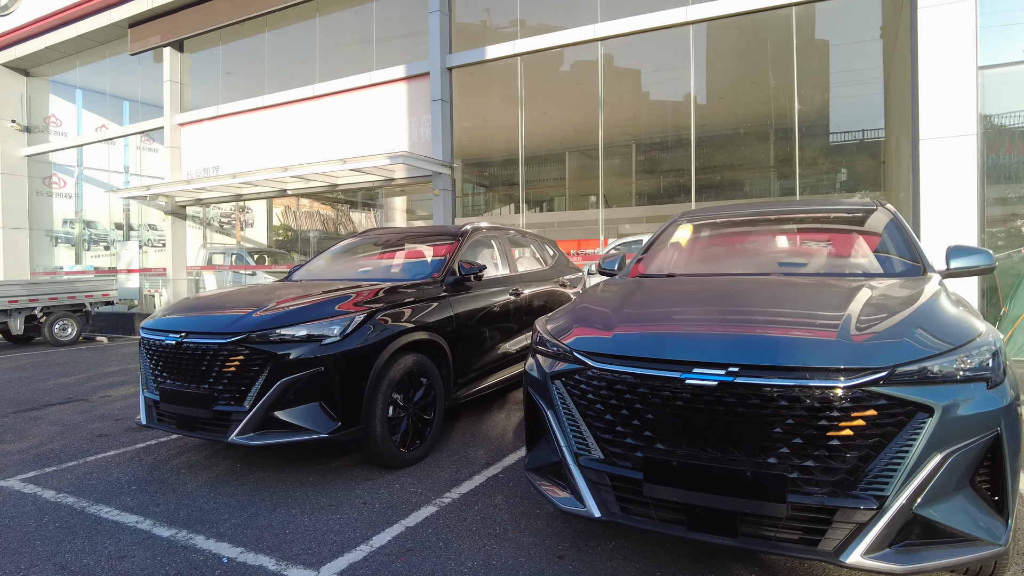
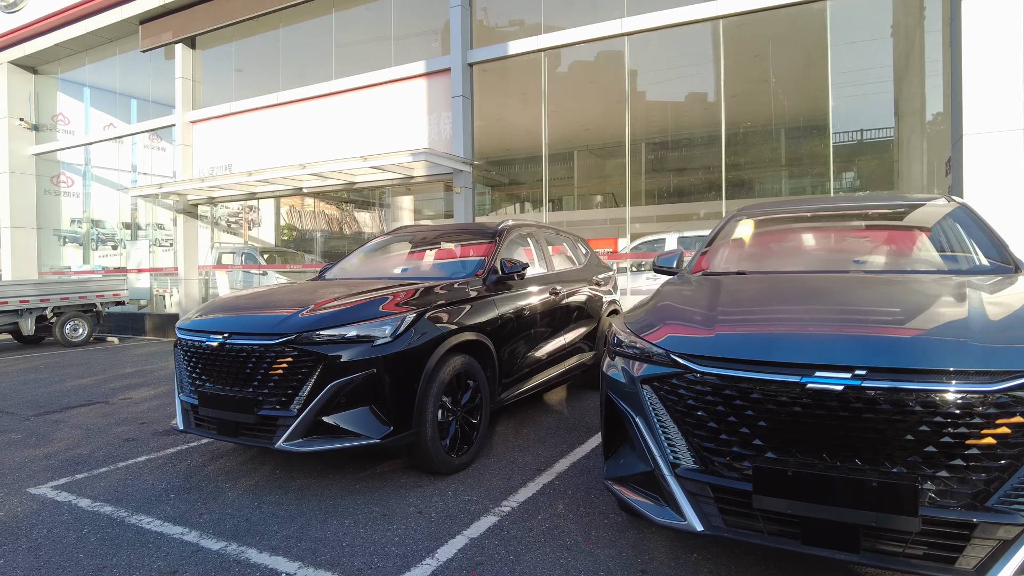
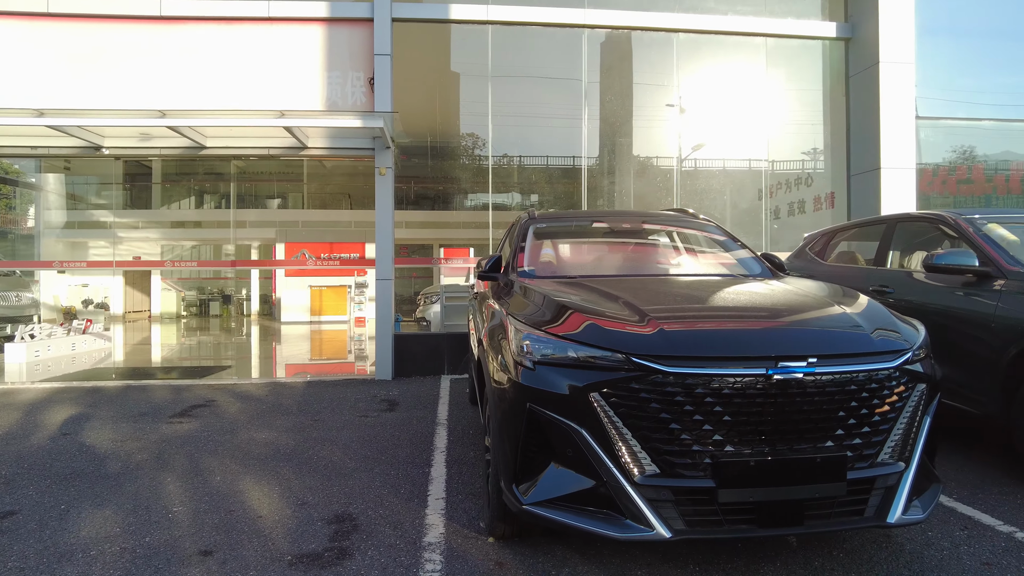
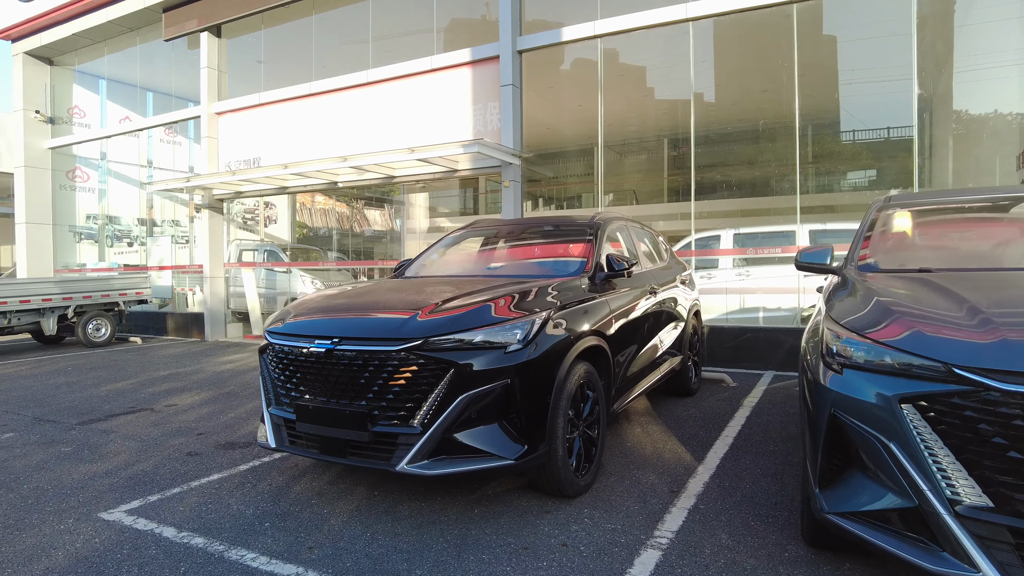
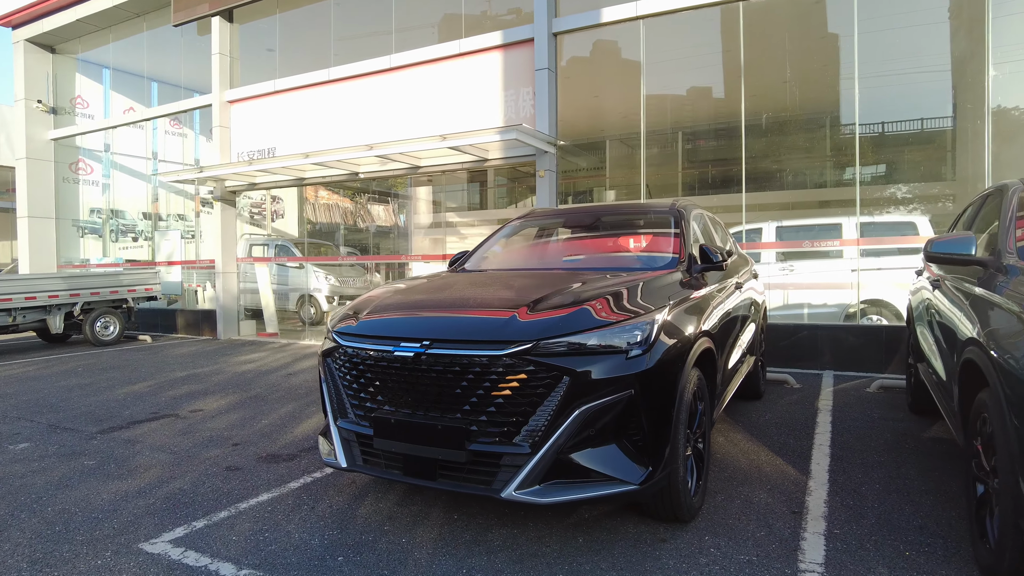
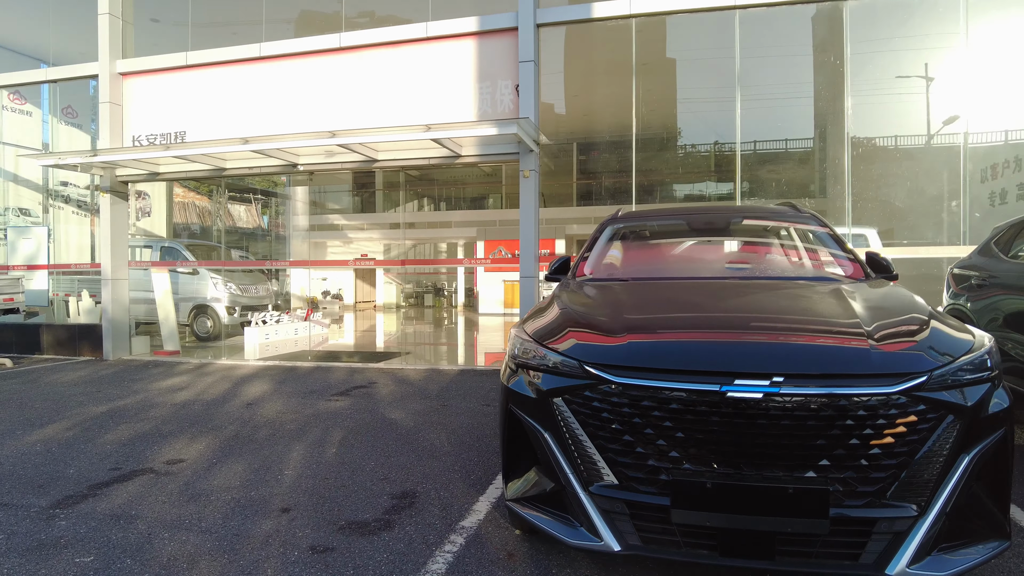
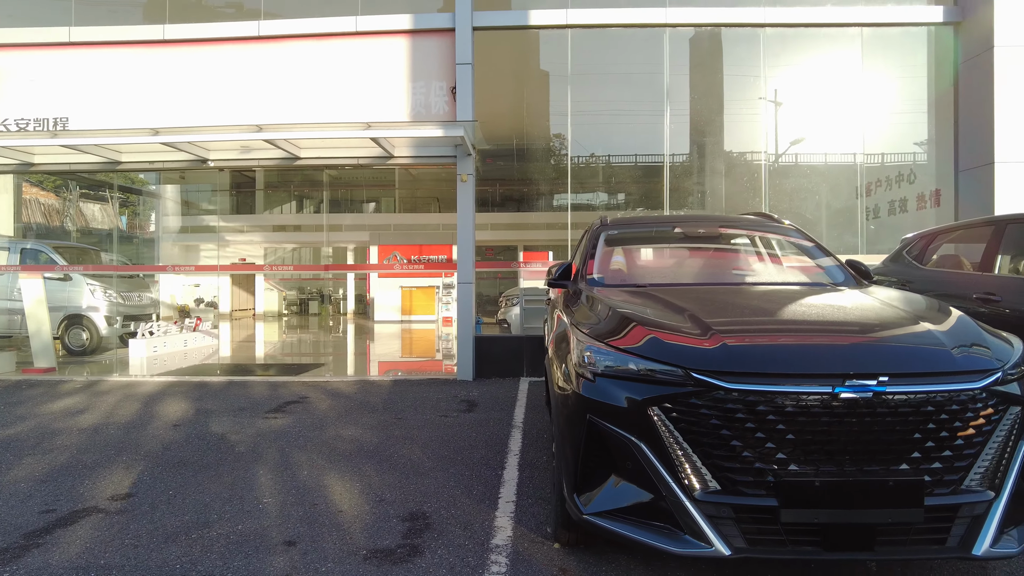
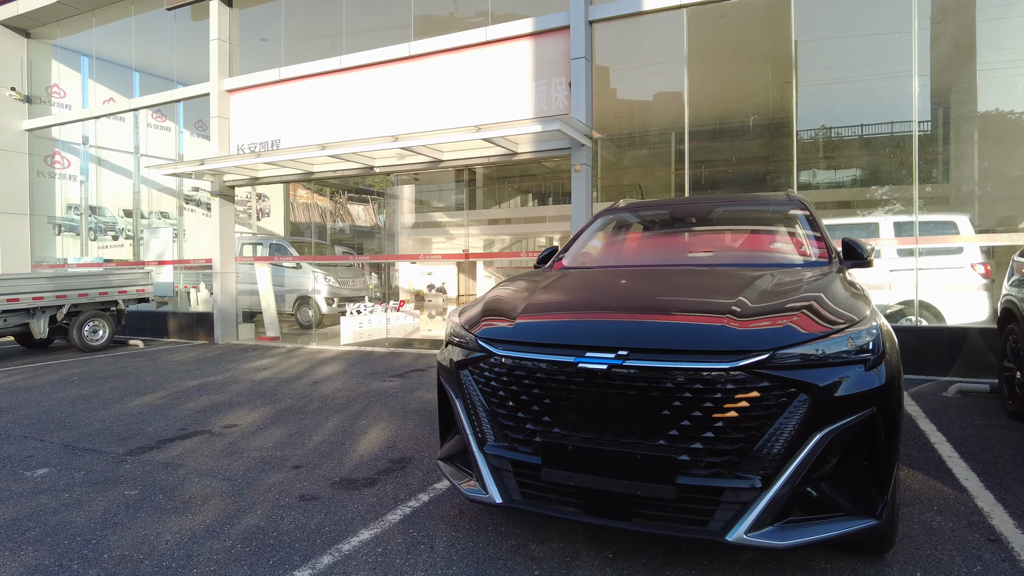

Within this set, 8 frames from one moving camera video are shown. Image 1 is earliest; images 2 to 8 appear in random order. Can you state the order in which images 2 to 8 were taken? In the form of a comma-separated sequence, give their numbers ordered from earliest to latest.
2, 4, 5, 8, 6, 7, 3
